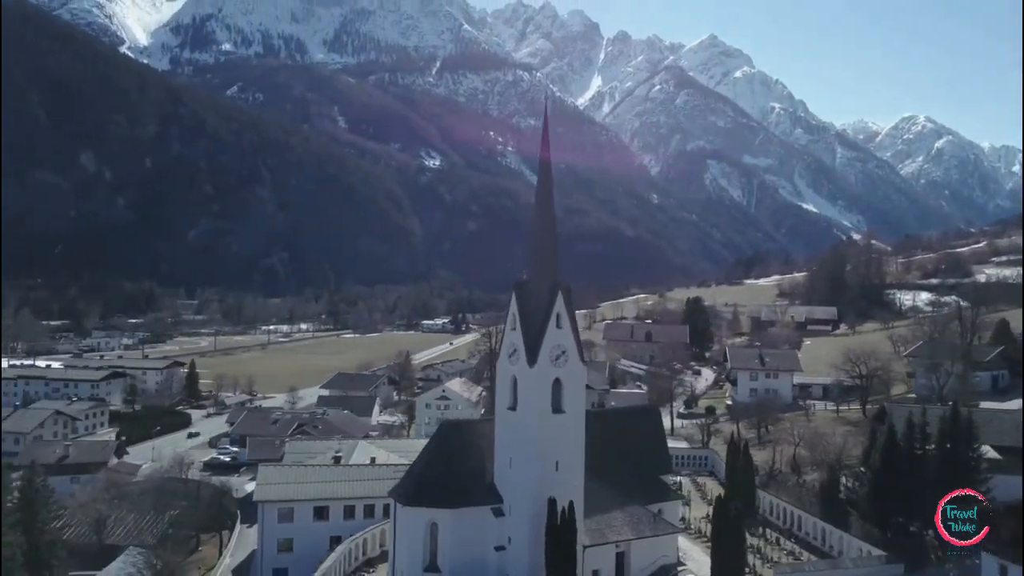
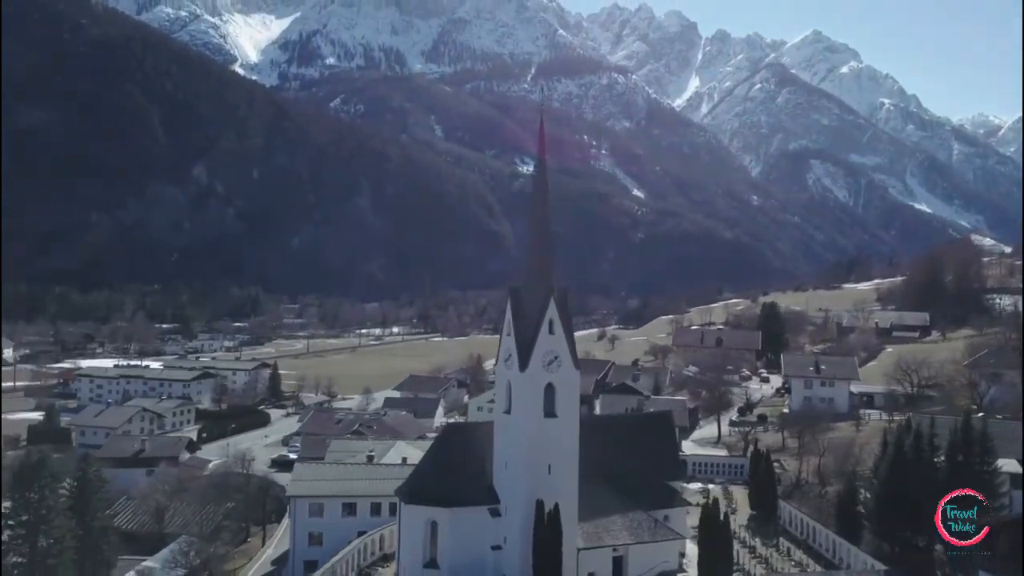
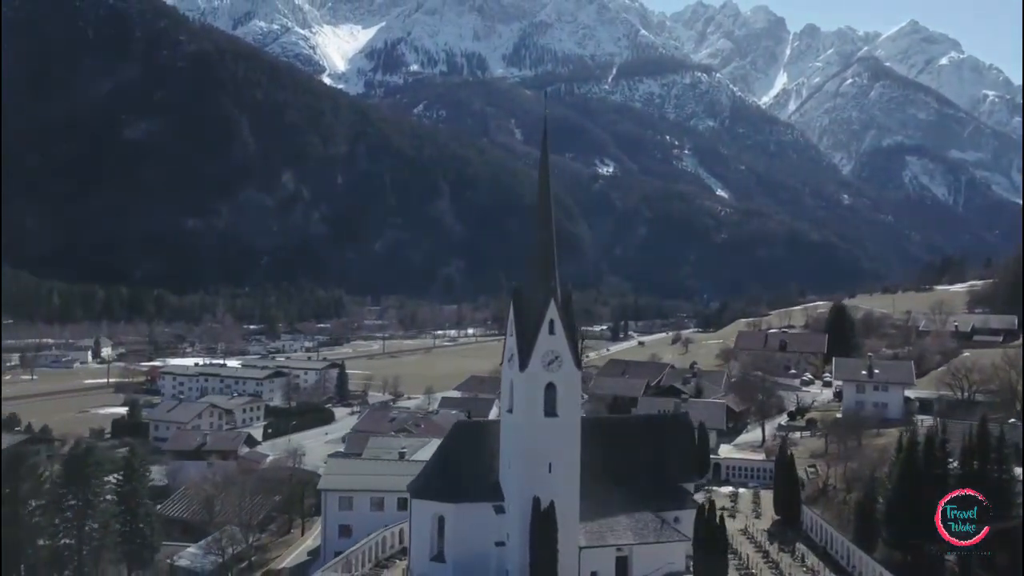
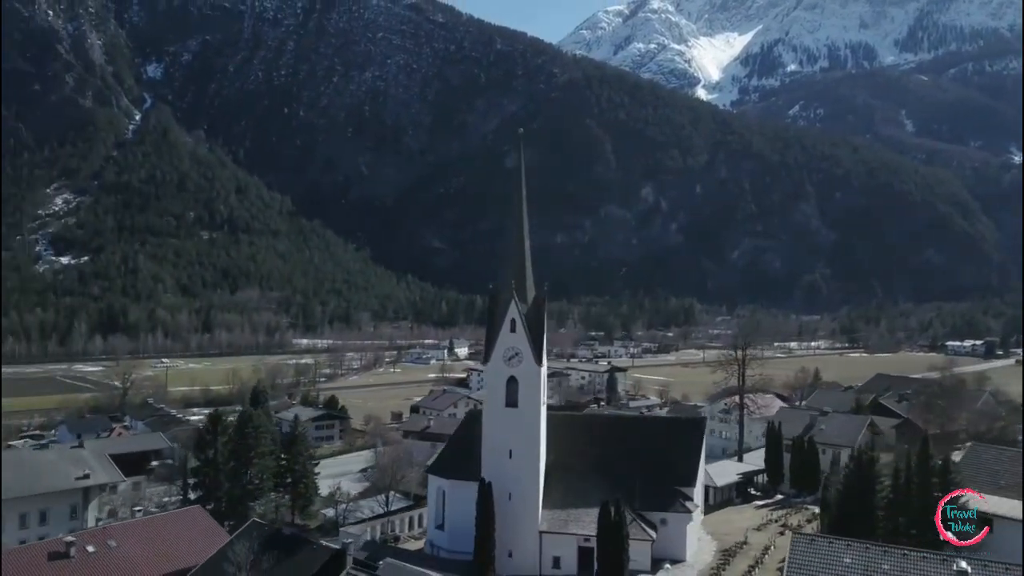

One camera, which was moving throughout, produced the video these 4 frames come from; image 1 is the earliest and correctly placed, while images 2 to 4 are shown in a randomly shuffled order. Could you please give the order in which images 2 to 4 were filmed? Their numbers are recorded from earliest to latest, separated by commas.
2, 3, 4
